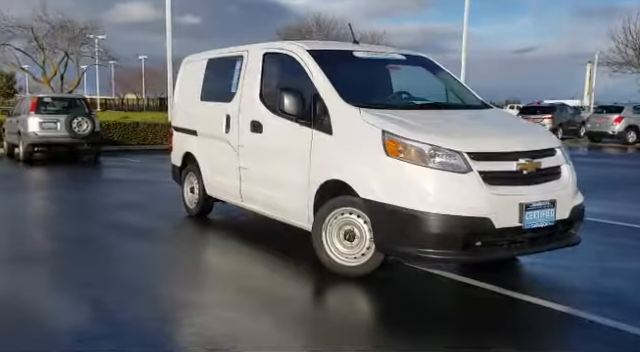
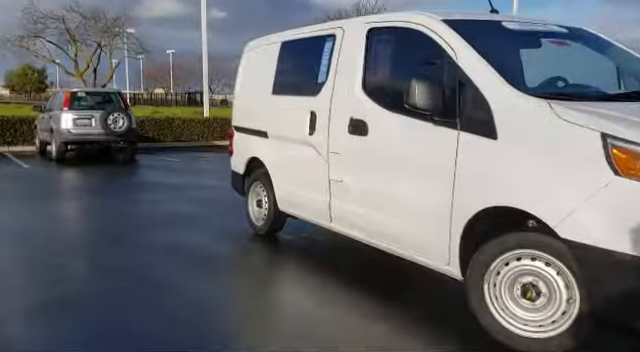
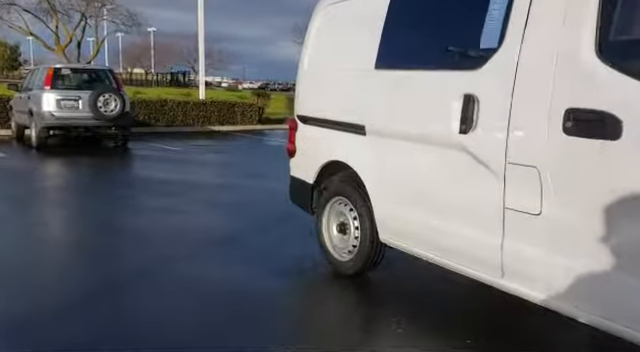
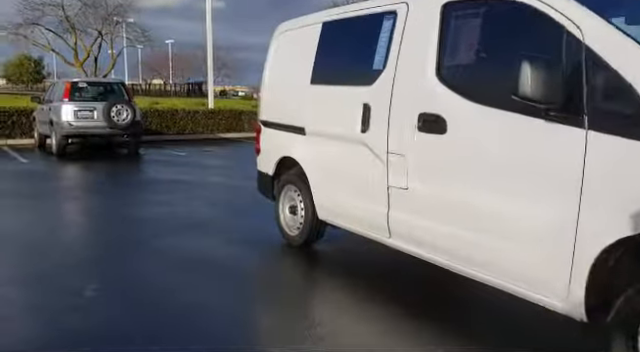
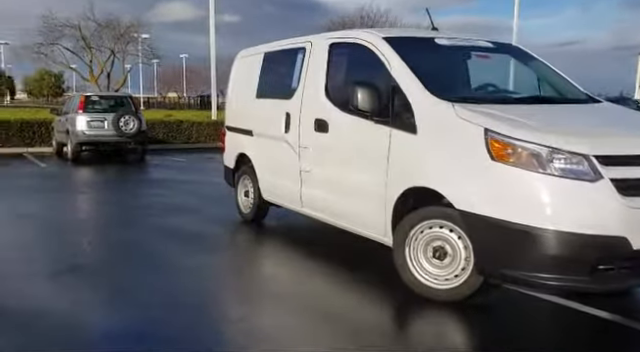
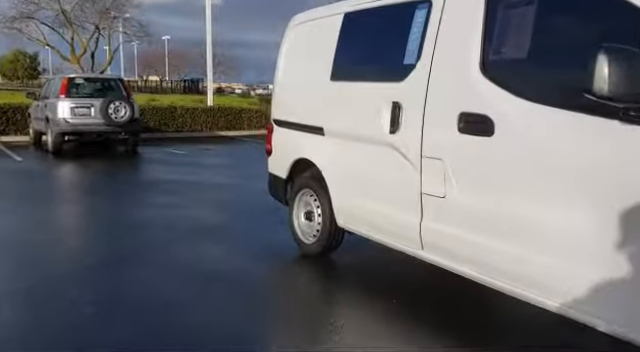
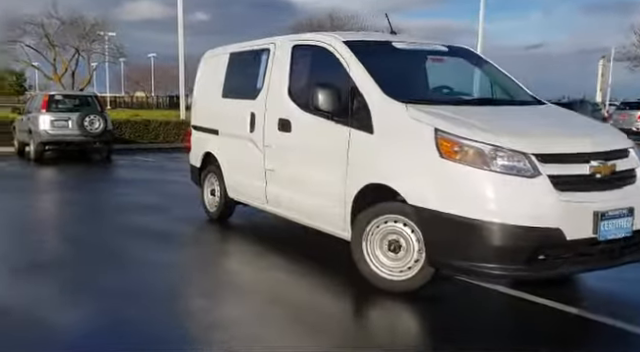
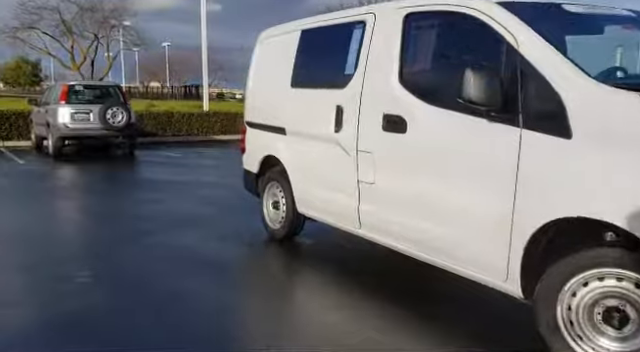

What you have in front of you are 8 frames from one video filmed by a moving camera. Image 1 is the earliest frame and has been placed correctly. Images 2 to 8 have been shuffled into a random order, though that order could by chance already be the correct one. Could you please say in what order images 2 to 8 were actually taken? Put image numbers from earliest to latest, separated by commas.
7, 5, 2, 8, 4, 6, 3
